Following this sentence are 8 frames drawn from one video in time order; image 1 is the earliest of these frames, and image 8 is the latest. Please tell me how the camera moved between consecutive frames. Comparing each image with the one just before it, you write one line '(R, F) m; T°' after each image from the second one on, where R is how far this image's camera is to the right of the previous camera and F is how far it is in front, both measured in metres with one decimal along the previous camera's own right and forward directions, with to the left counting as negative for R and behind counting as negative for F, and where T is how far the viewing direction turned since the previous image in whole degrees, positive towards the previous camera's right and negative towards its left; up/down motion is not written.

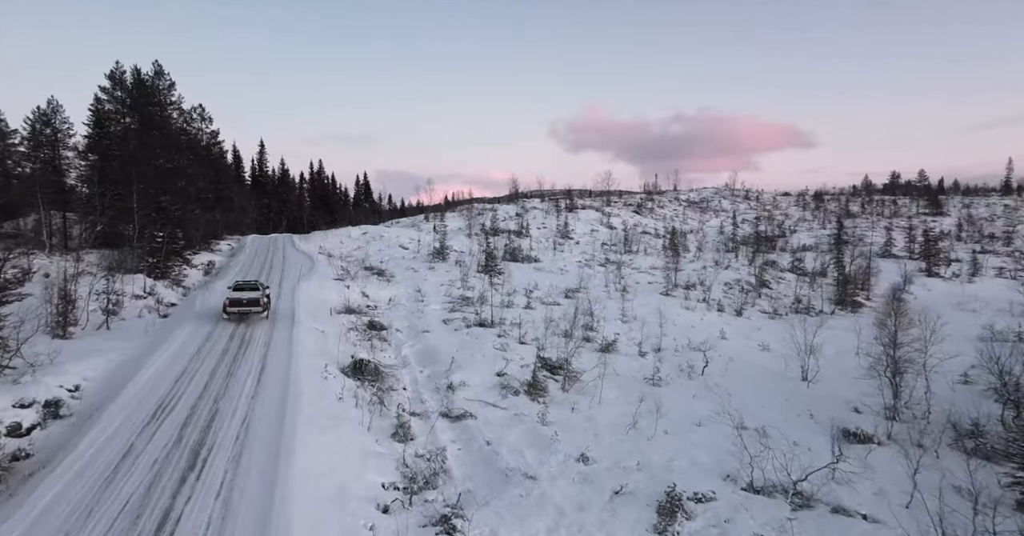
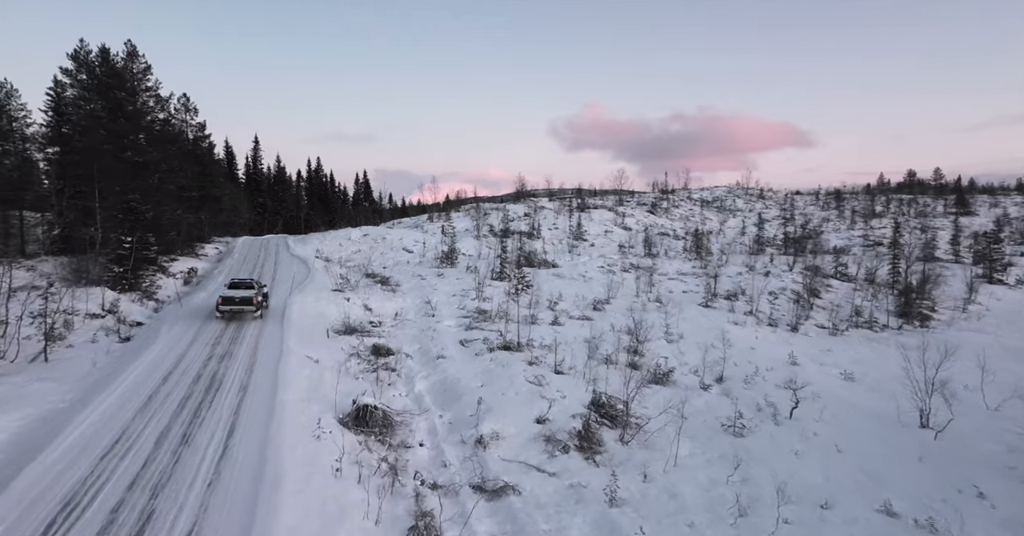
(-1.2, +4.5) m; 0°
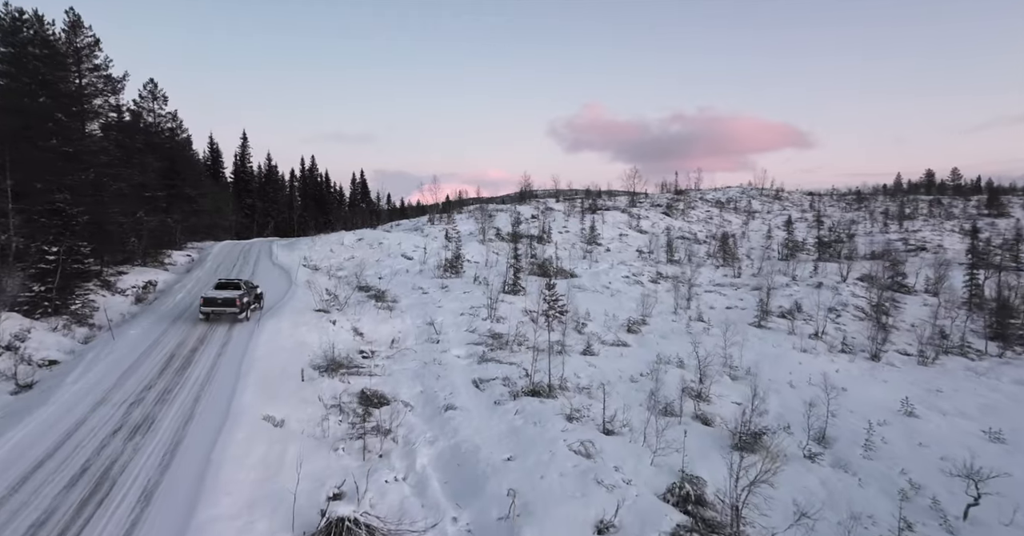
(-0.9, +5.6) m; 0°
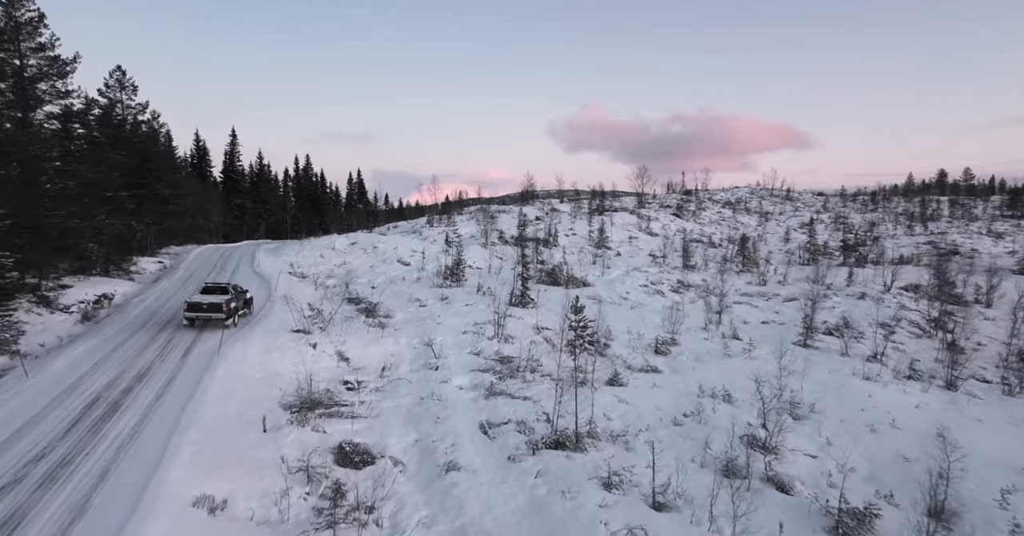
(-0.5, +3.9) m; 0°
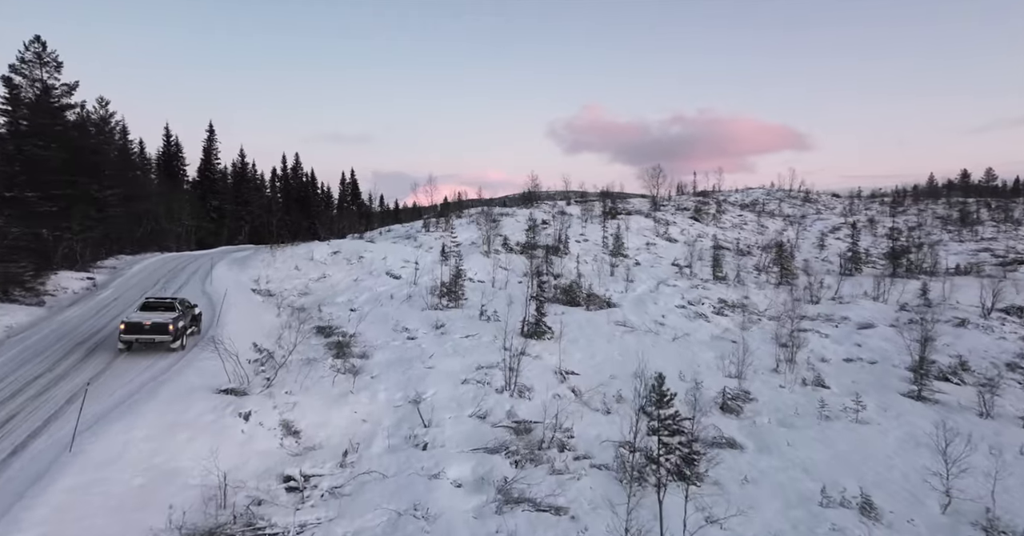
(-0.6, +6.7) m; 0°
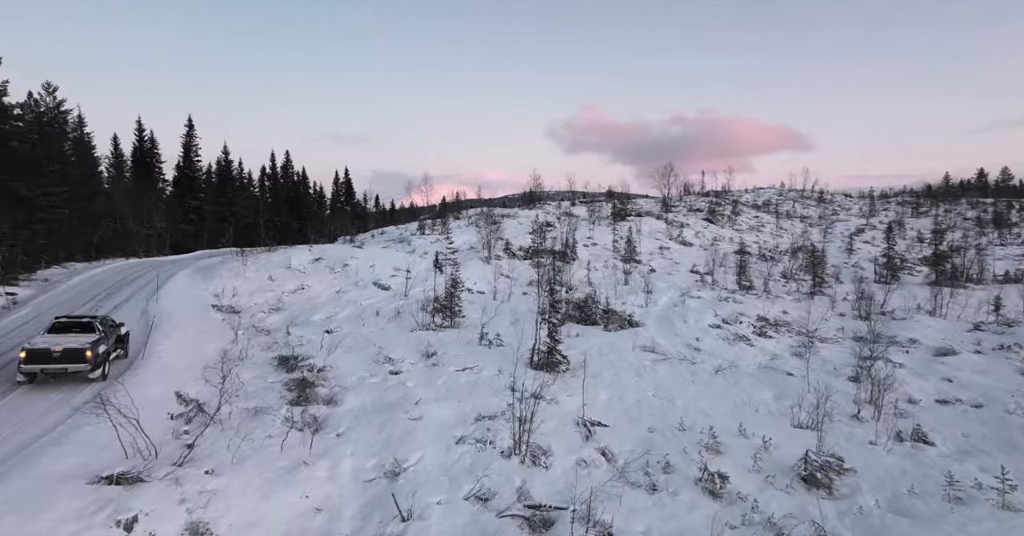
(-0.3, +4.8) m; 0°
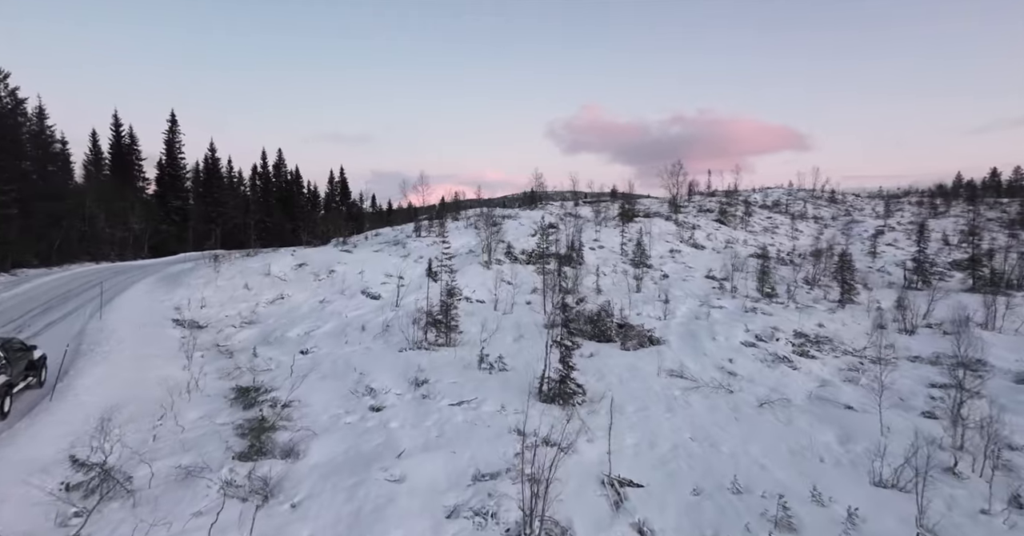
(-0.2, +3.5) m; 0°
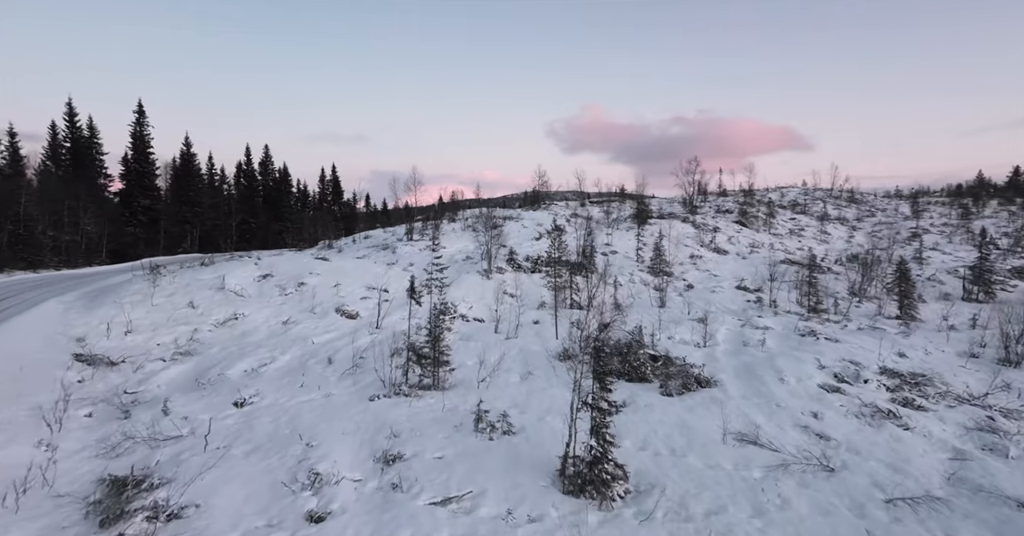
(-0.2, +5.8) m; 0°
